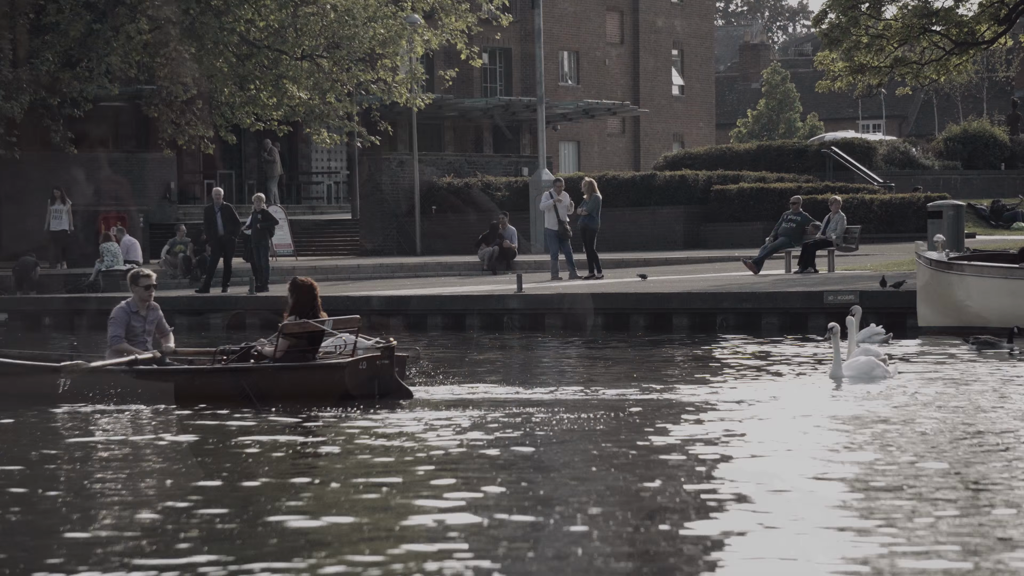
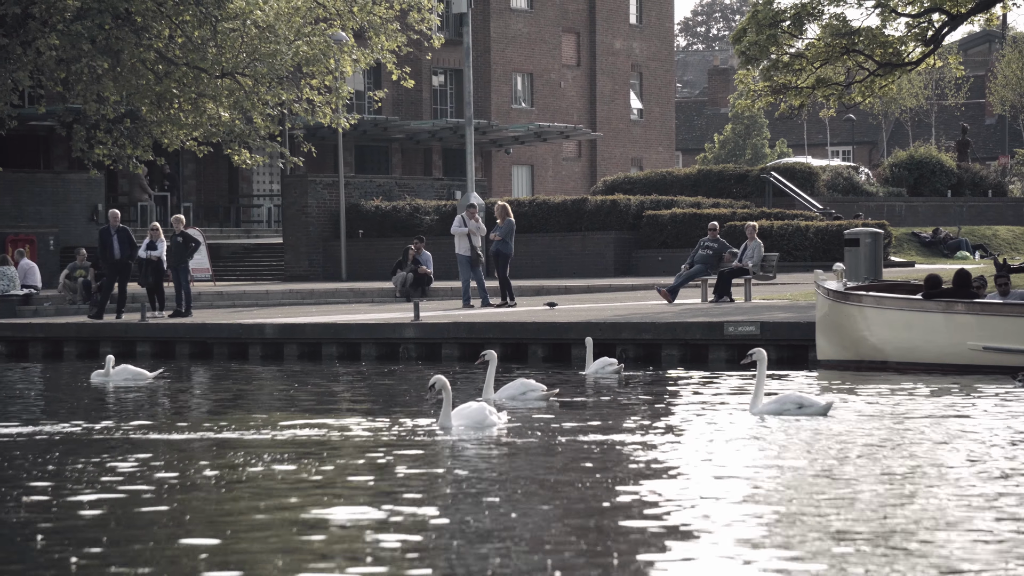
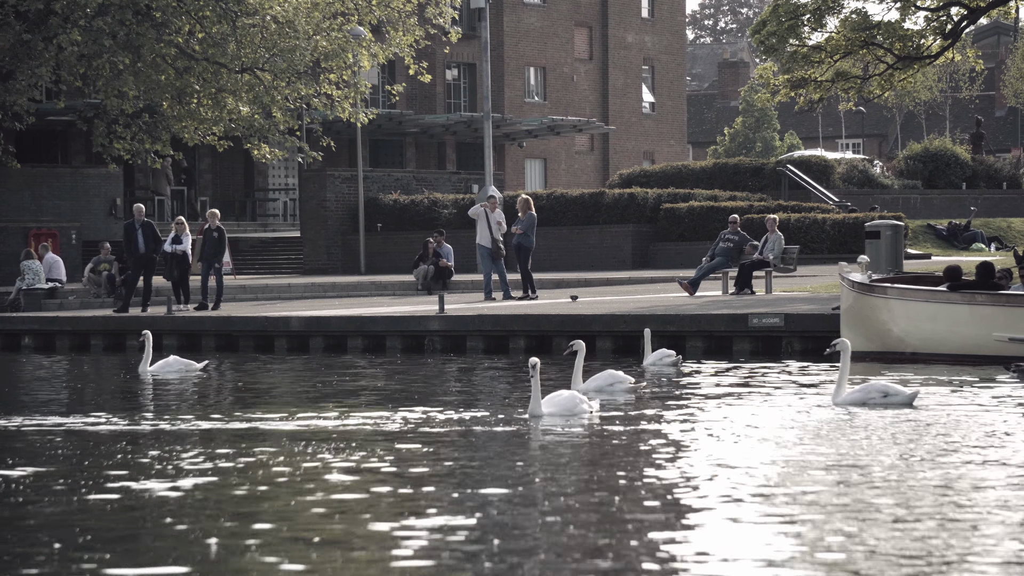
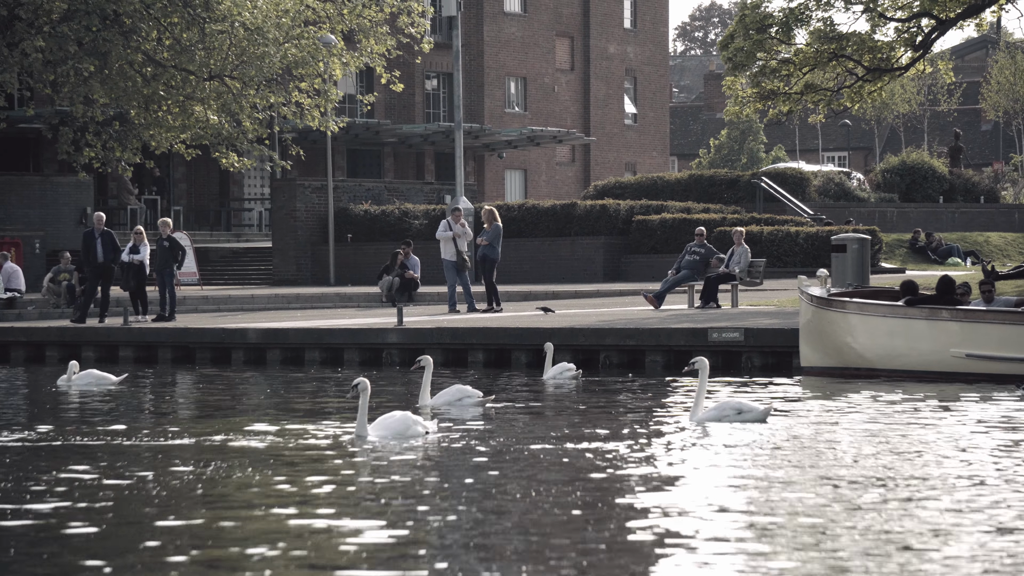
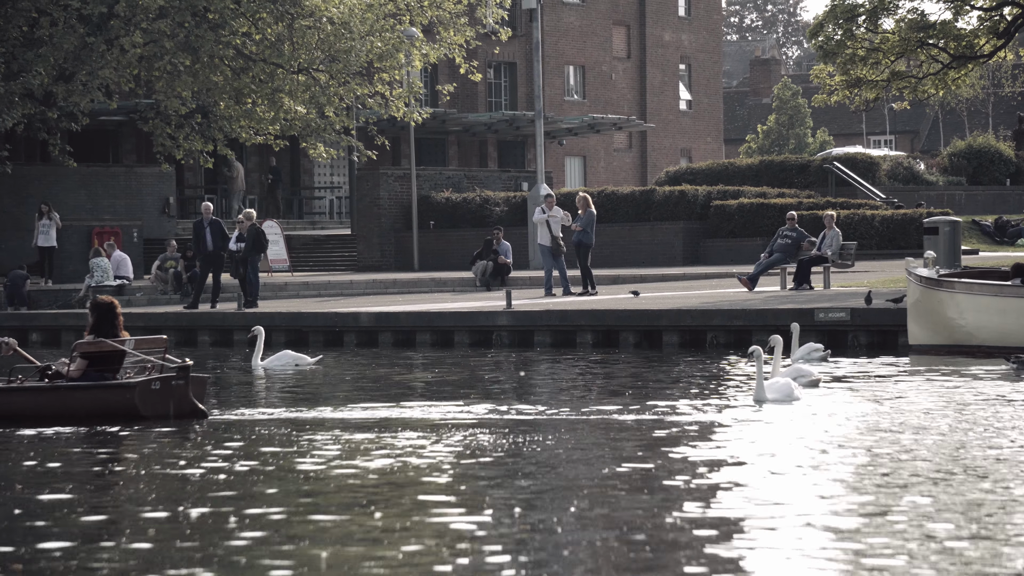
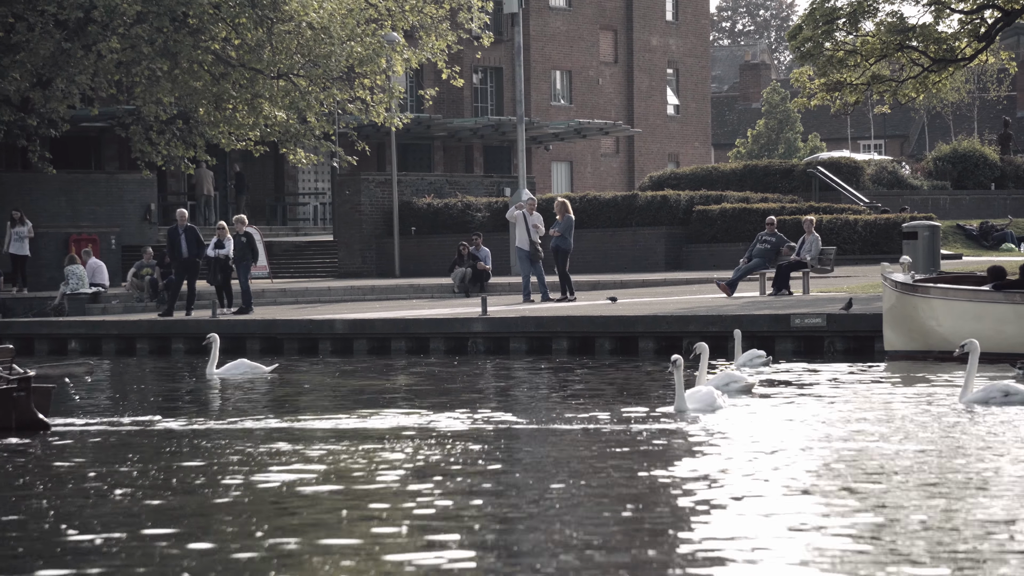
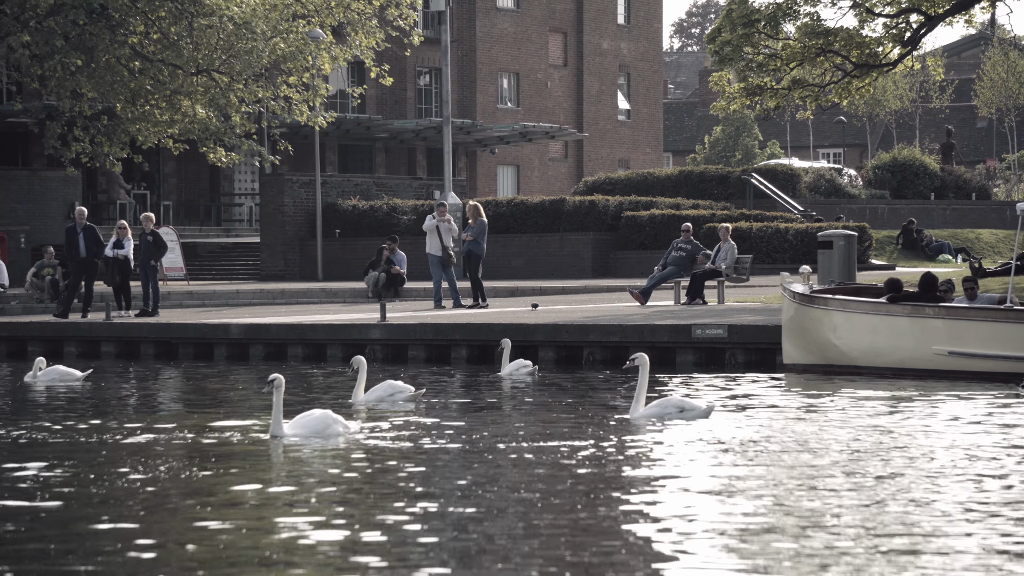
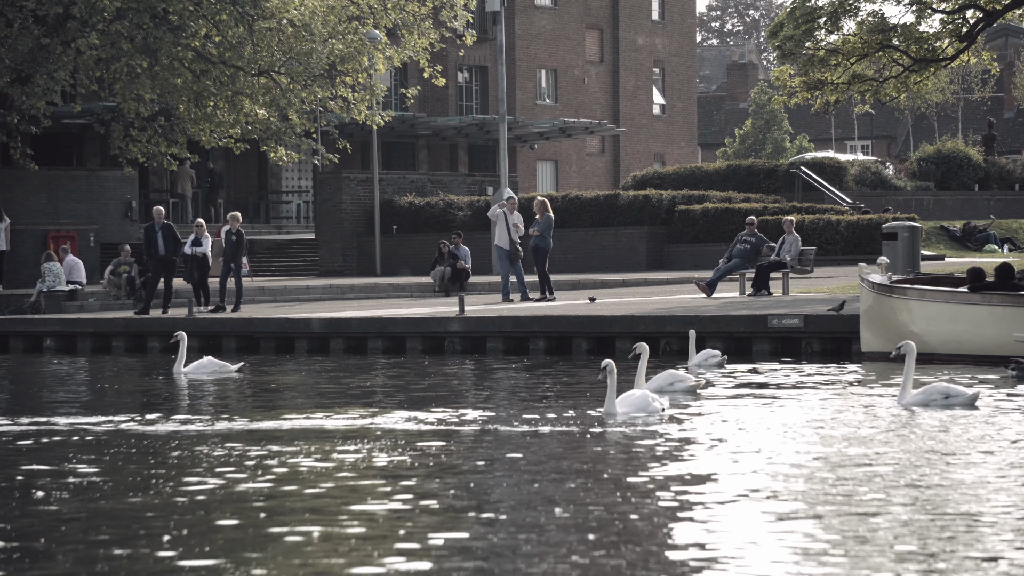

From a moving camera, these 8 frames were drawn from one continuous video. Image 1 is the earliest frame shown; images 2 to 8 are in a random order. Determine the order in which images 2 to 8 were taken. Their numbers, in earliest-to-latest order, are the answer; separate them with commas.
5, 6, 8, 3, 2, 4, 7
